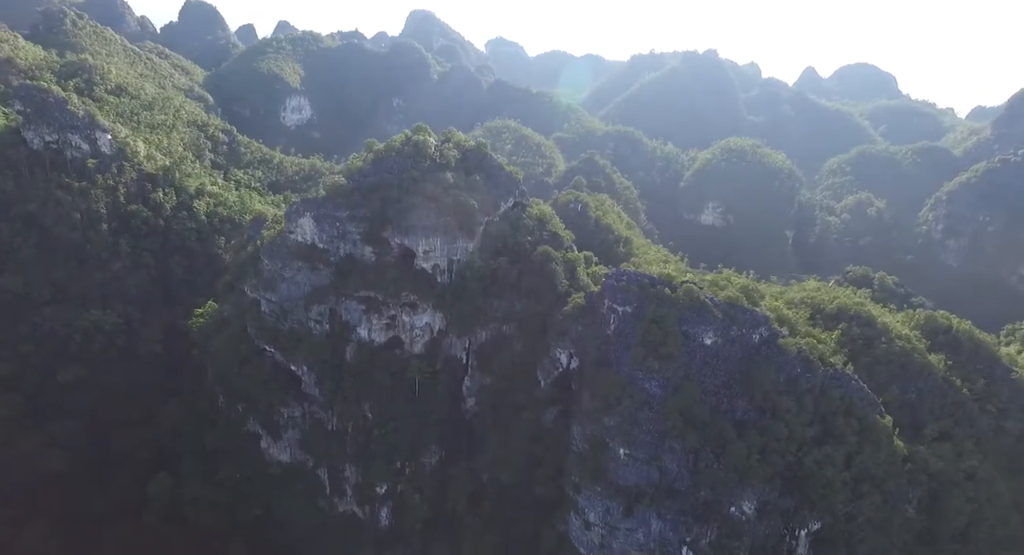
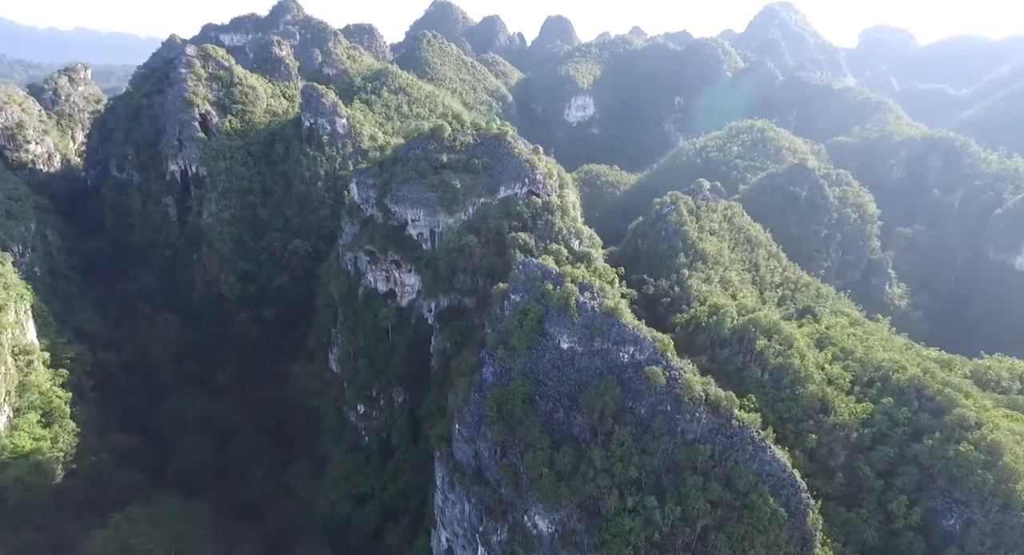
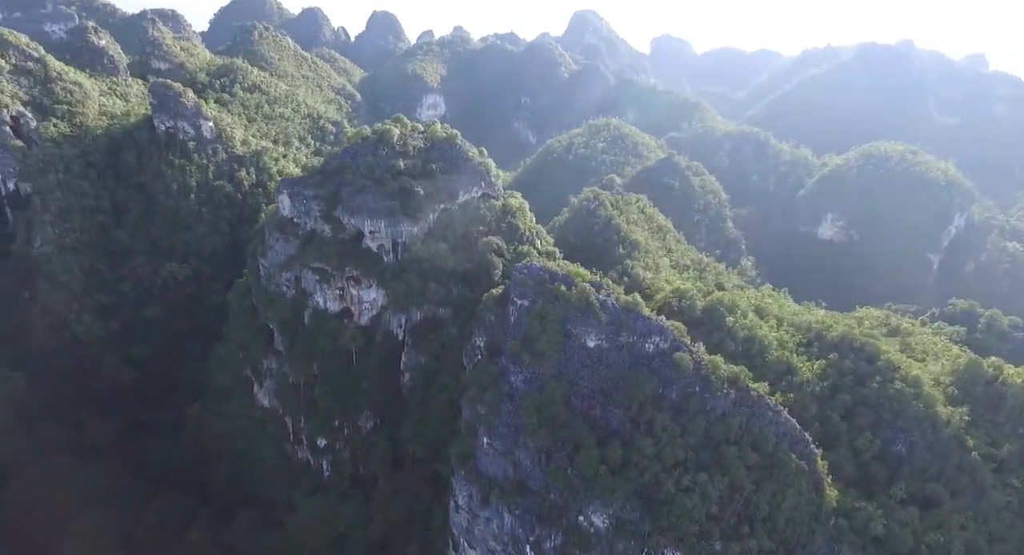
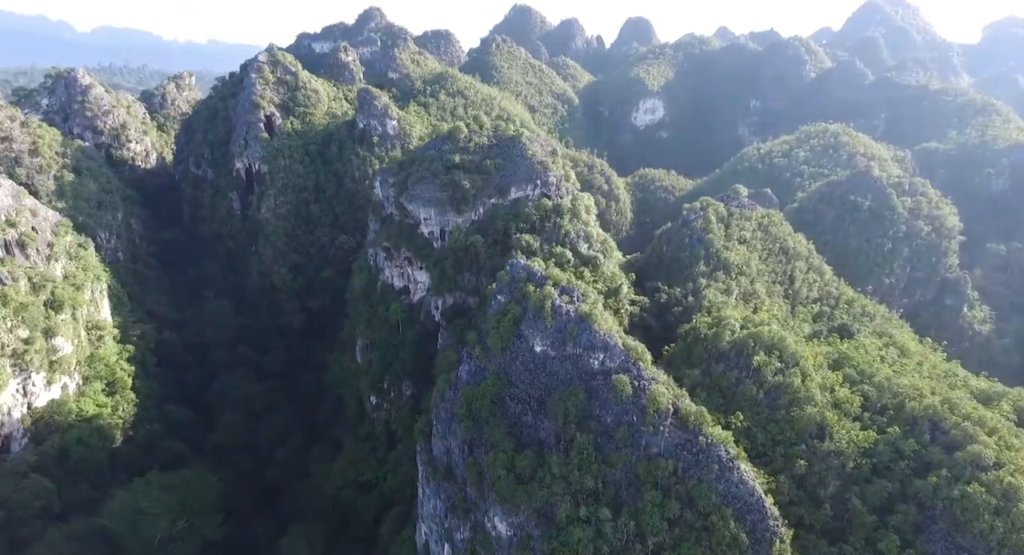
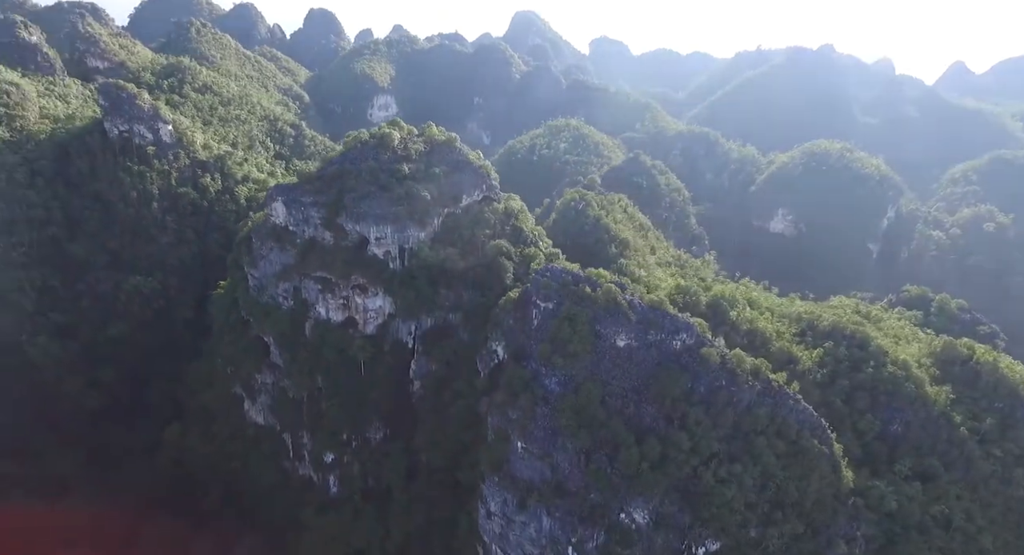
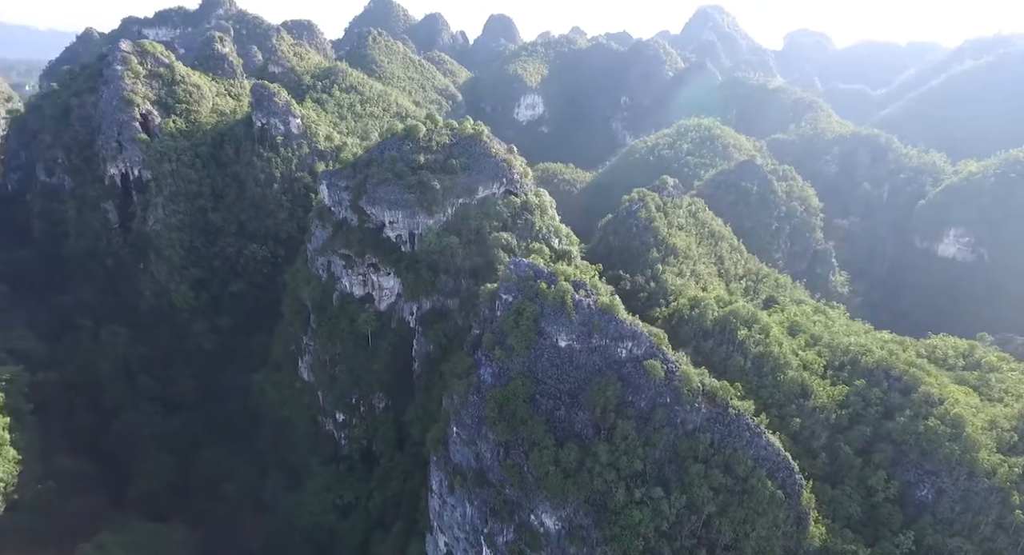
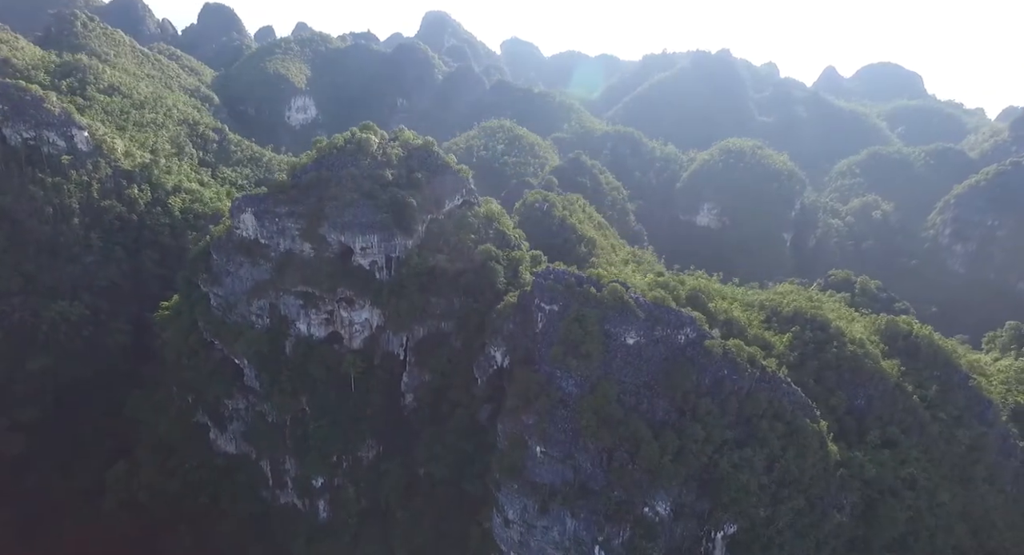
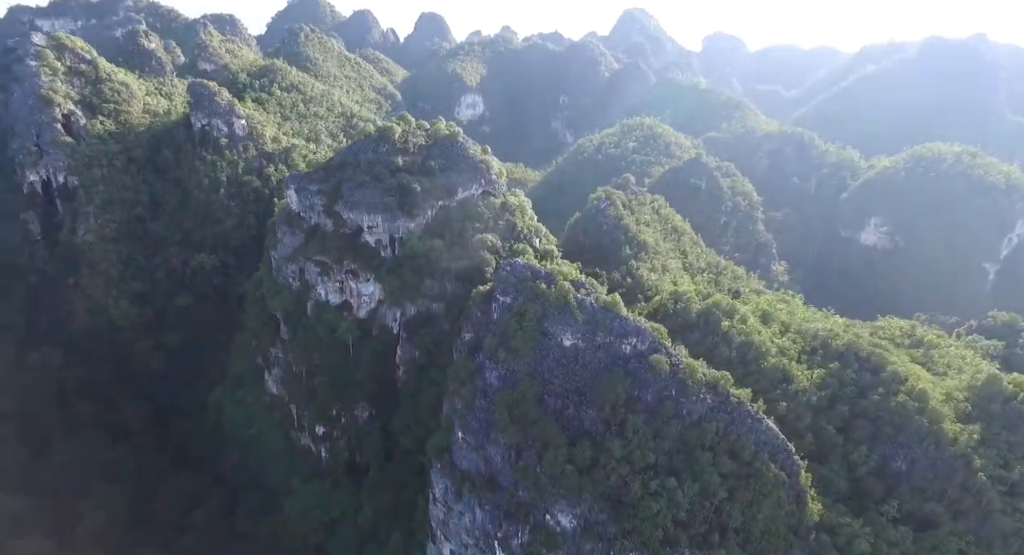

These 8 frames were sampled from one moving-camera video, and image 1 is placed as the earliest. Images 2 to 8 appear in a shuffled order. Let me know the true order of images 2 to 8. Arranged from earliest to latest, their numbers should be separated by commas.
7, 5, 3, 8, 6, 2, 4
